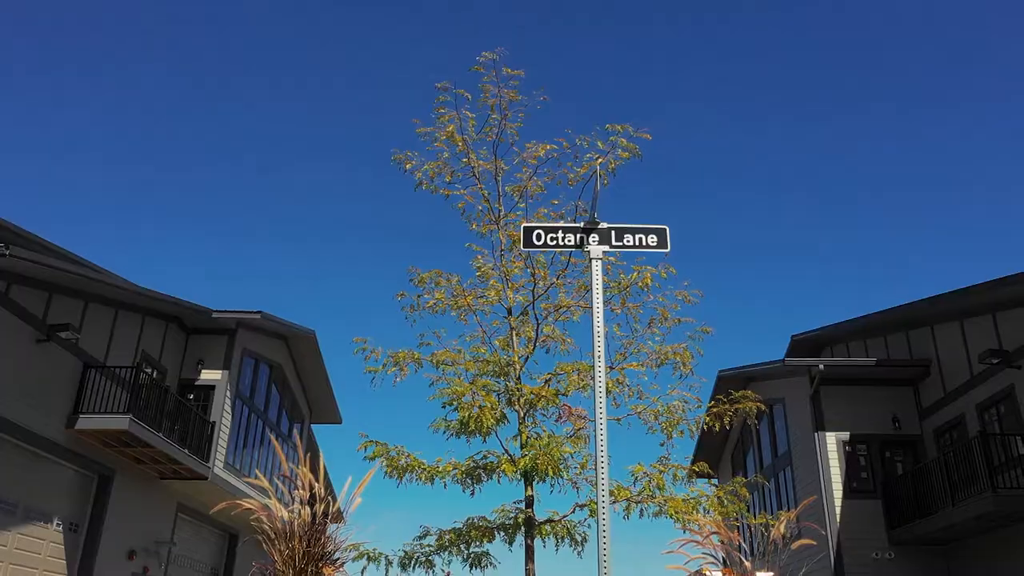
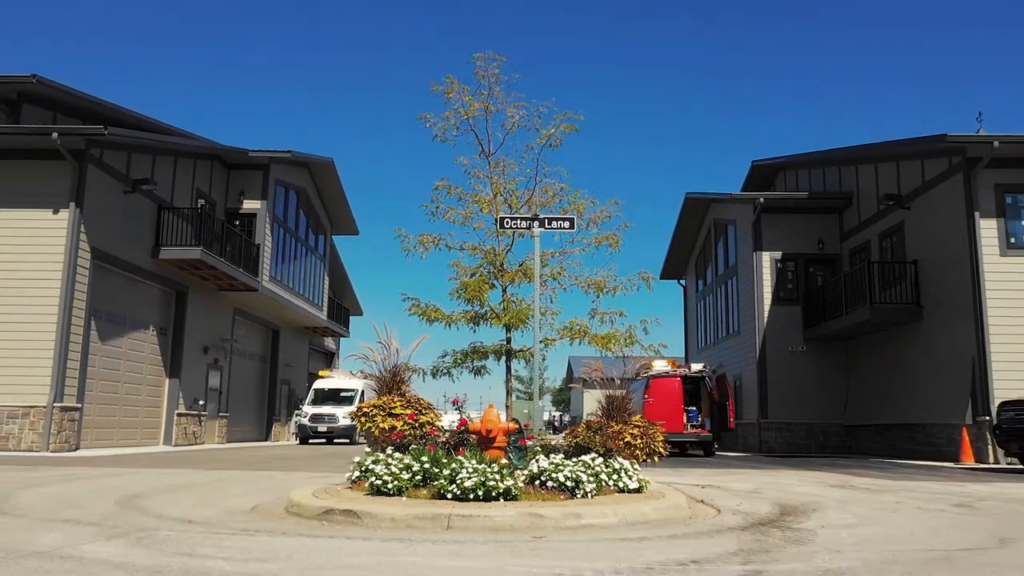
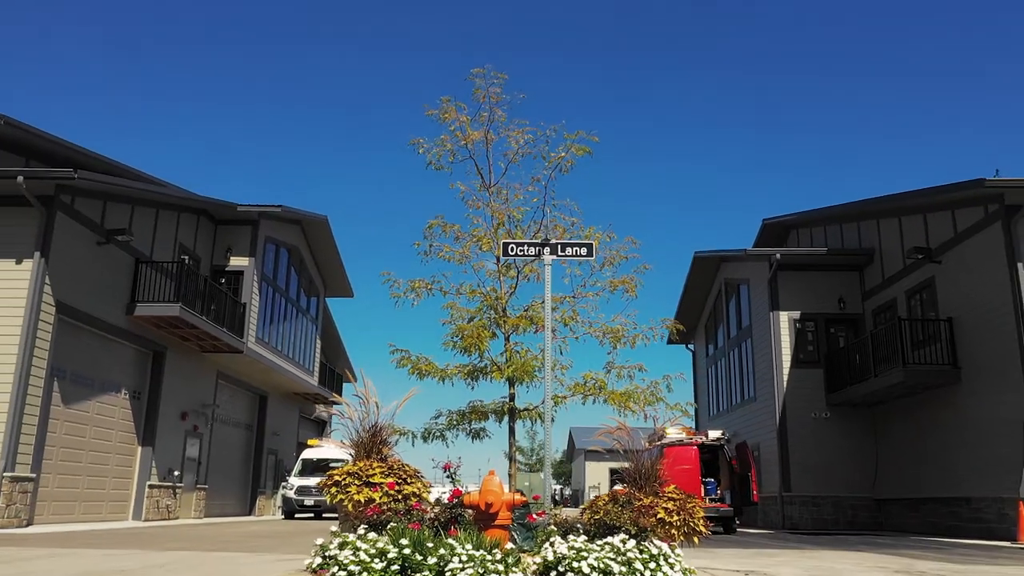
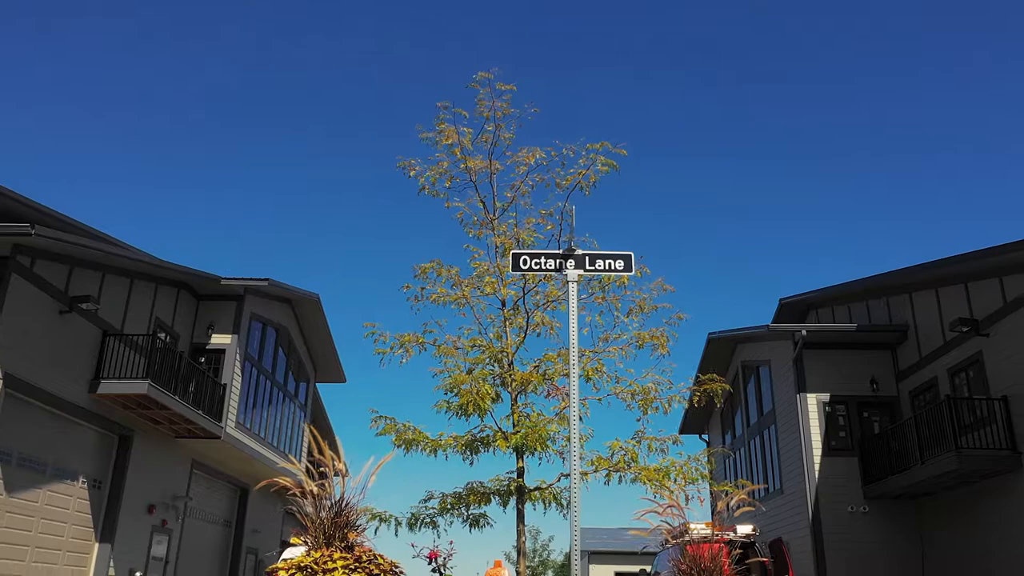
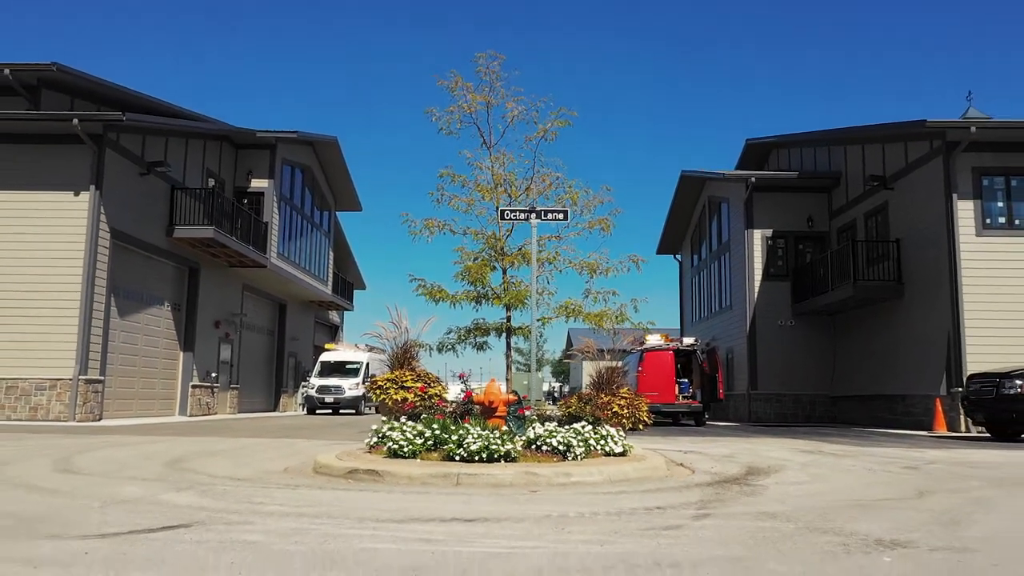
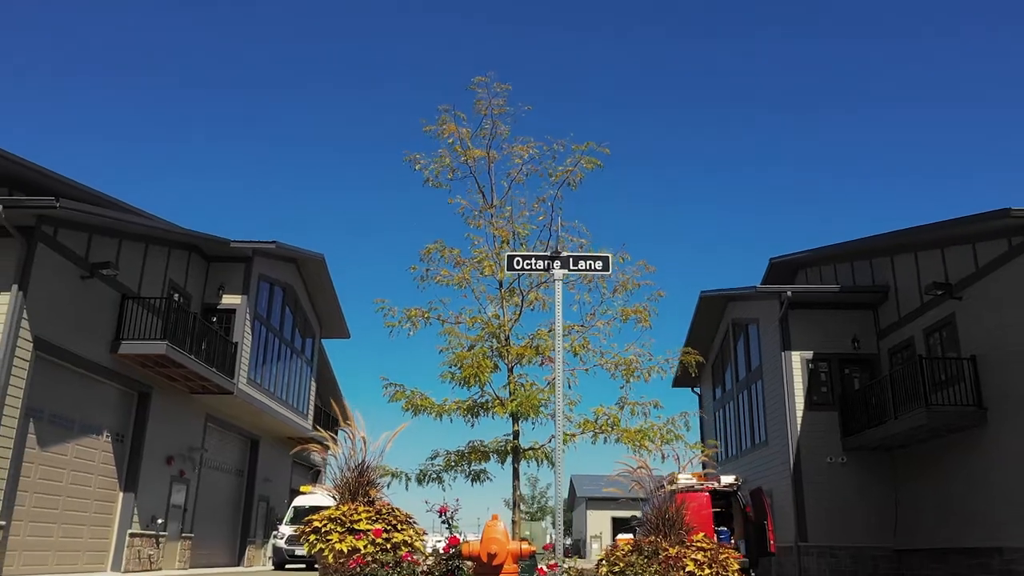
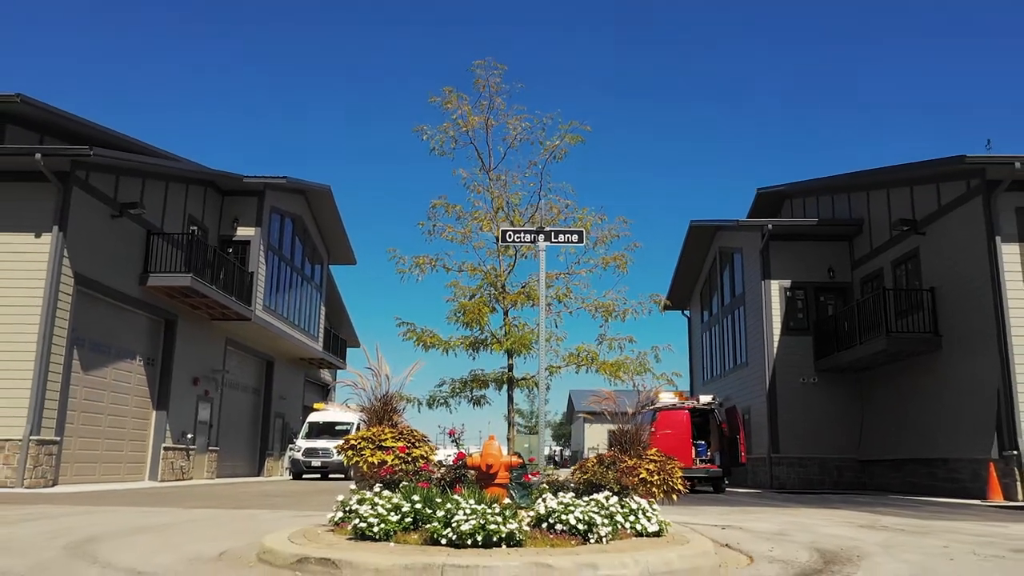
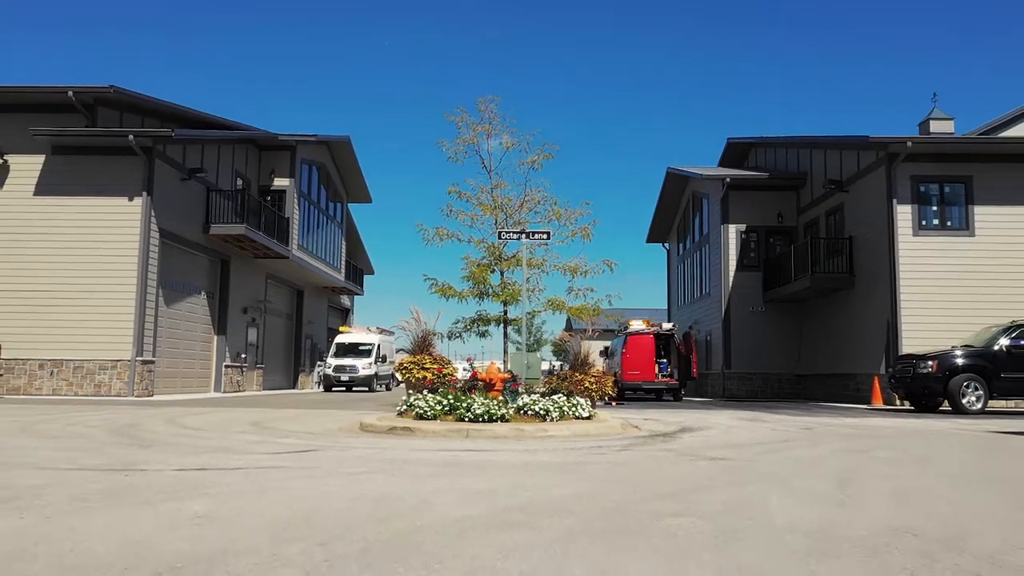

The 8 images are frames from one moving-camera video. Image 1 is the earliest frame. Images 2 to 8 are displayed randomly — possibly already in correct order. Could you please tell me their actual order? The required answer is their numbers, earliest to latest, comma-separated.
4, 6, 3, 7, 2, 5, 8
